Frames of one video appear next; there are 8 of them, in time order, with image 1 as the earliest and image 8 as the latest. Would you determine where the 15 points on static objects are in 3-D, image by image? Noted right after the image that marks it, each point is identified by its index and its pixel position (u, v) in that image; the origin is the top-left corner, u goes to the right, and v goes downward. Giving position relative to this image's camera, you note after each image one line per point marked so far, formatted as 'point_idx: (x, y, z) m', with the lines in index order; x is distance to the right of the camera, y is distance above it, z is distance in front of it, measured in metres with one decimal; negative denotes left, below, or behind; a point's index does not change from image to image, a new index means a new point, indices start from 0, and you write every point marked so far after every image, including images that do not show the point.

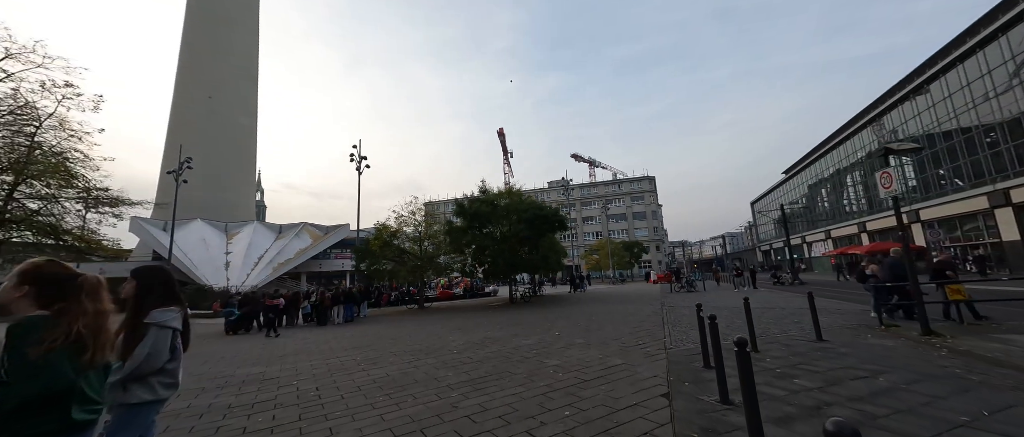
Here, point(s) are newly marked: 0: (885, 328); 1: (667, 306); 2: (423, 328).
0: (+8.5, -2.5, +7.8) m
1: (+6.3, -3.6, +14.1) m
2: (-3.2, -3.9, +12.4) m
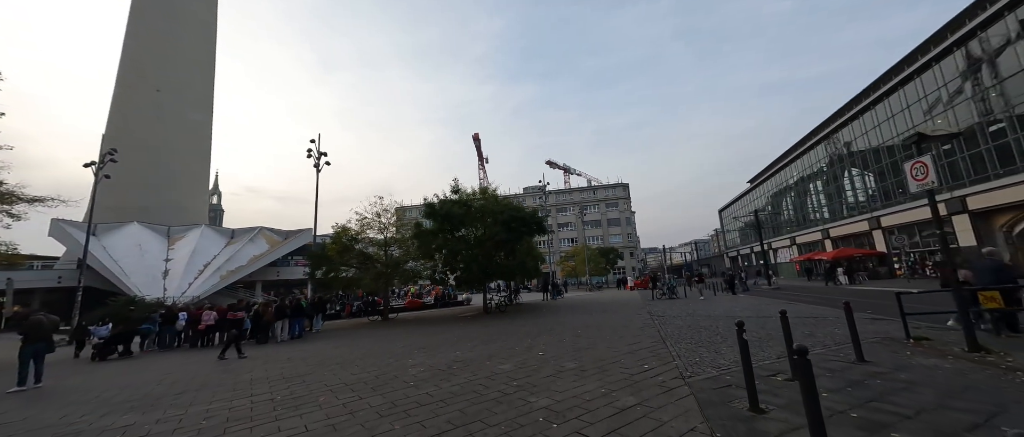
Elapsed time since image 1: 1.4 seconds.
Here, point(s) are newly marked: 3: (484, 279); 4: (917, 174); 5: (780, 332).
0: (+8.0, -2.4, +6.8) m
1: (+5.3, -3.6, +12.9) m
2: (-4.0, -3.9, +10.6) m
3: (-1.5, -3.3, +18.9) m
4: (+7.5, +0.8, +6.4) m
5: (+6.7, -2.8, +8.6) m
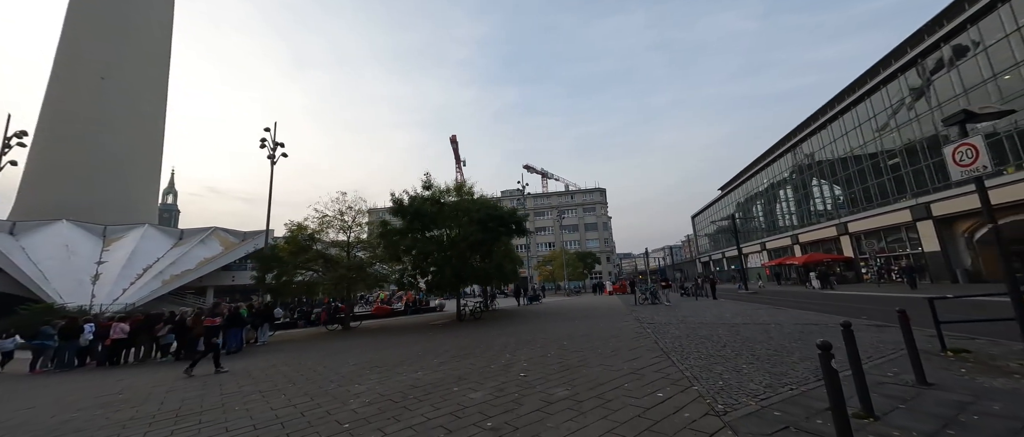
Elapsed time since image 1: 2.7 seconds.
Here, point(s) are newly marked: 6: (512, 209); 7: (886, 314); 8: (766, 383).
0: (+7.6, -2.3, +5.9) m
1: (+4.5, -3.6, +11.8) m
2: (-4.6, -3.7, +8.8) m
3: (-2.7, -3.2, +17.3) m
4: (+7.1, +1.0, +5.5) m
5: (+6.2, -2.7, +7.6) m
6: (0.0, +0.6, +19.1) m
7: (+12.7, -3.2, +11.7) m
8: (+3.4, -2.2, +4.6) m
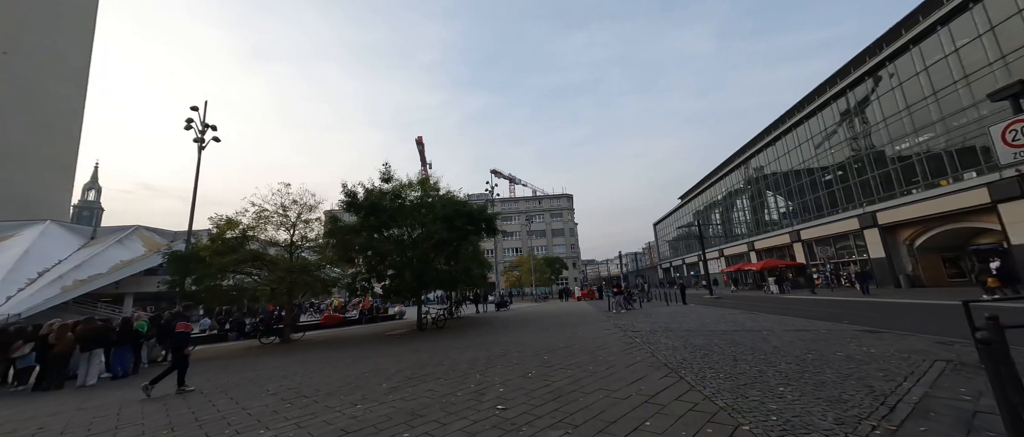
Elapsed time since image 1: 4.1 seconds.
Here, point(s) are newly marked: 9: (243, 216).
0: (+7.2, -2.2, +5.1) m
1: (+3.6, -3.5, +10.7) m
2: (-5.3, -3.4, +6.8) m
3: (-4.2, -3.1, +15.5) m
4: (+6.9, +1.1, +4.7) m
5: (+5.7, -2.6, +6.7) m
6: (-1.5, +0.7, +17.6) m
7: (+11.7, -3.3, +11.4) m
8: (+3.2, -2.0, +3.5) m
9: (-11.0, +0.1, +14.1) m
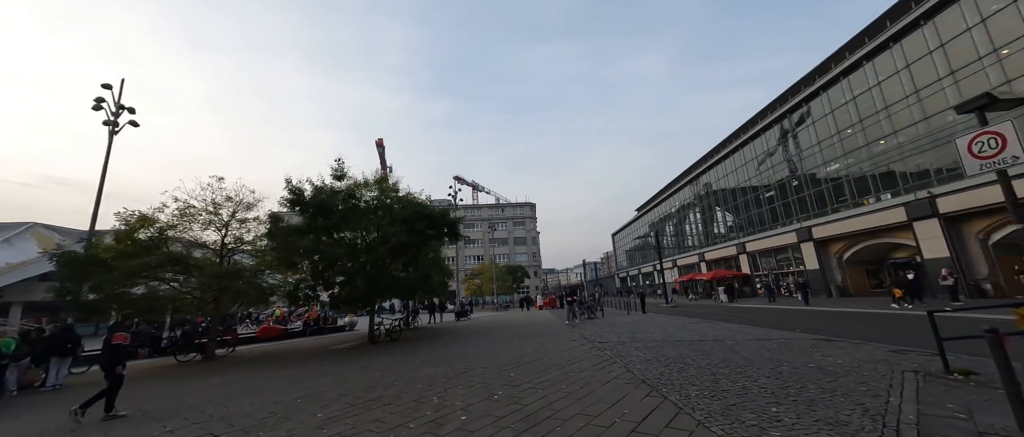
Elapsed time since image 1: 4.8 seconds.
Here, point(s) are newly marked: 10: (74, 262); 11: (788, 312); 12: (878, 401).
0: (+6.7, -2.3, +5.1) m
1: (+2.4, -3.7, +10.2) m
2: (-5.9, -3.2, +5.5) m
3: (-5.7, -3.2, +14.2) m
4: (+6.5, +1.0, +4.8) m
5: (+5.0, -2.8, +6.5) m
6: (-3.3, +0.4, +16.7) m
7: (+10.5, -3.7, +11.8) m
8: (+2.9, -2.0, +3.1) m
9: (-12.3, +0.2, +12.1) m
10: (-15.0, -1.5, +11.9) m
11: (+15.2, -5.1, +19.0) m
12: (+4.5, -2.2, +4.2) m
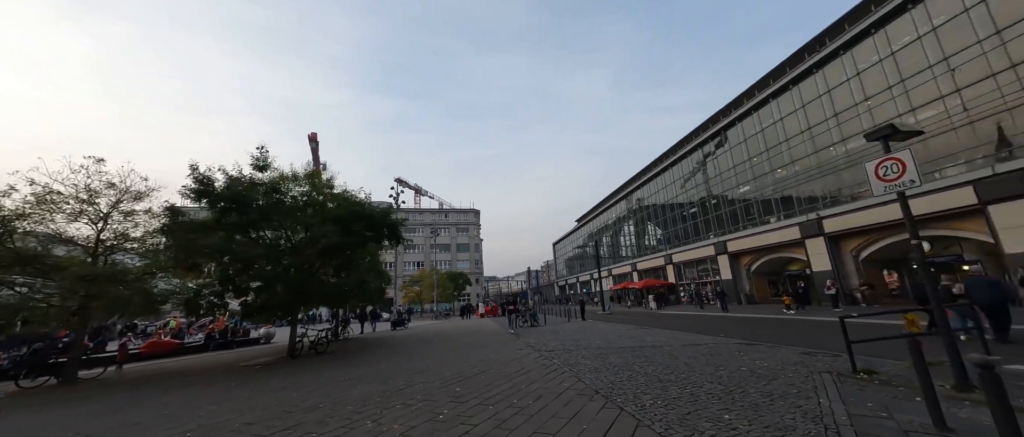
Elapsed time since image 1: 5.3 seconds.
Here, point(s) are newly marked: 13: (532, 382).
0: (+5.9, -2.6, +5.7) m
1: (+0.8, -3.8, +10.0) m
2: (-6.6, -3.0, +4.0) m
3: (-7.9, -3.1, +12.6) m
4: (+5.9, +0.7, +5.4) m
5: (+4.0, -3.0, +6.8) m
6: (-5.7, +0.4, +15.5) m
7: (+8.5, -4.2, +12.9) m
8: (+2.5, -2.1, +3.1) m
9: (-13.9, +0.6, +9.5) m
10: (-16.6, -1.0, +8.9) m
11: (+11.9, -6.0, +20.7) m
12: (+3.9, -2.4, +4.5) m
13: (+0.4, -2.9, +6.1) m
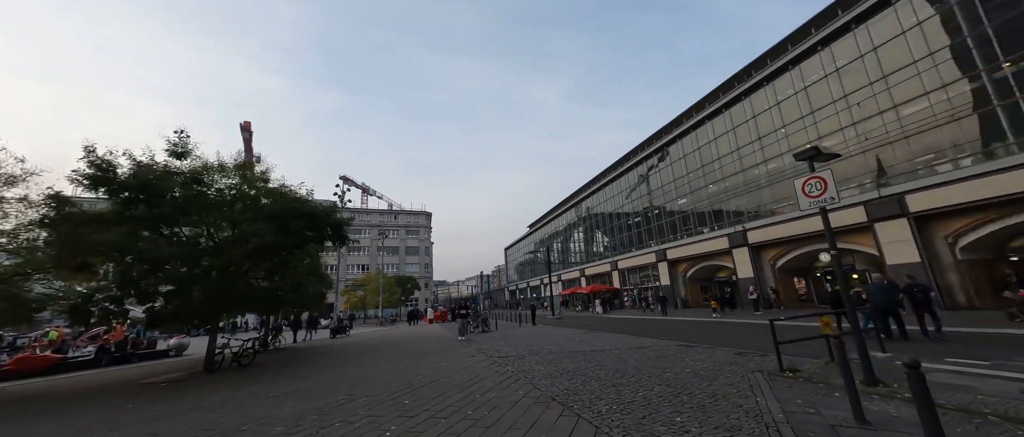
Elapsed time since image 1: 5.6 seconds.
0: (+5.1, -2.8, +6.3) m
1: (-0.6, -3.9, +9.8) m
2: (-7.0, -2.8, +2.8) m
3: (-9.5, -3.0, +11.1) m
4: (+5.2, +0.5, +6.0) m
5: (+3.1, -3.1, +7.1) m
6: (-7.7, +0.4, +14.4) m
7: (+6.6, -4.6, +13.7) m
8: (+2.2, -2.2, +3.2) m
9: (-15.0, +1.0, +7.3) m
10: (-17.5, -0.5, +6.3) m
11: (+8.9, -6.6, +21.9) m
12: (+3.3, -2.5, +4.7) m
13: (-0.4, -2.9, +5.9) m
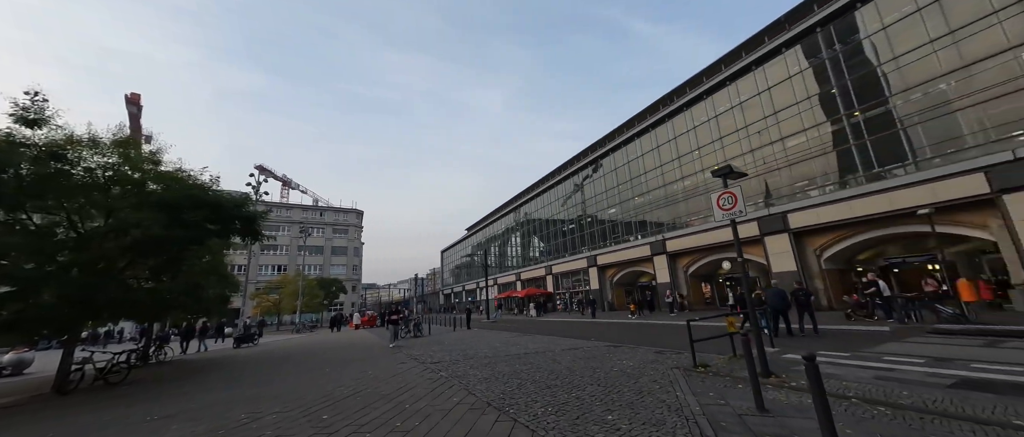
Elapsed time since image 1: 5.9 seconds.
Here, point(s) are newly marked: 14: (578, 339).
0: (+3.9, -3.0, +6.9) m
1: (-2.4, -3.9, +9.3) m
2: (-7.4, -2.5, +1.3) m
3: (-11.4, -2.6, +9.1) m
4: (+4.2, +0.3, +6.8) m
5: (+1.7, -3.3, +7.4) m
6: (-10.1, +0.7, +12.7) m
7: (+3.9, -4.9, +14.5) m
8: (+1.6, -2.2, +3.4) m
9: (-15.9, +1.6, +4.4) m
10: (-18.3, +0.2, +2.9) m
11: (+4.6, -7.0, +22.9) m
12: (+2.4, -2.6, +5.1) m
13: (-1.5, -2.9, +5.5) m
14: (+2.7, -5.0, +14.3) m
